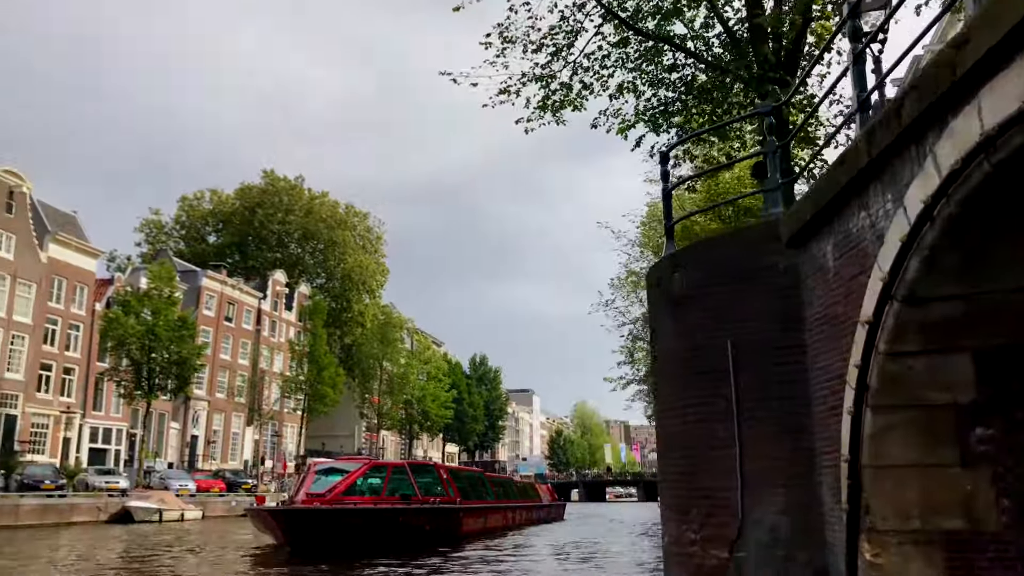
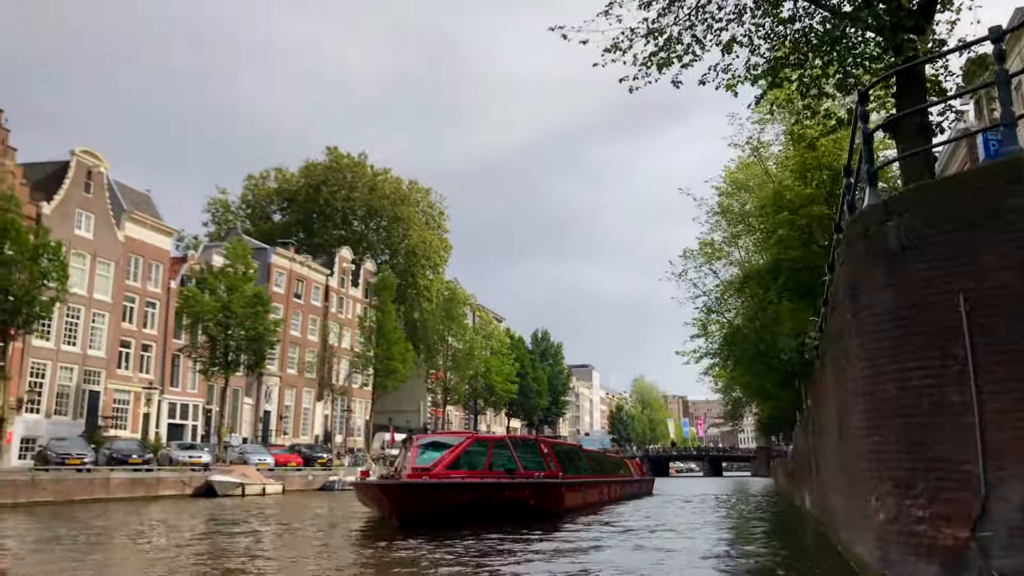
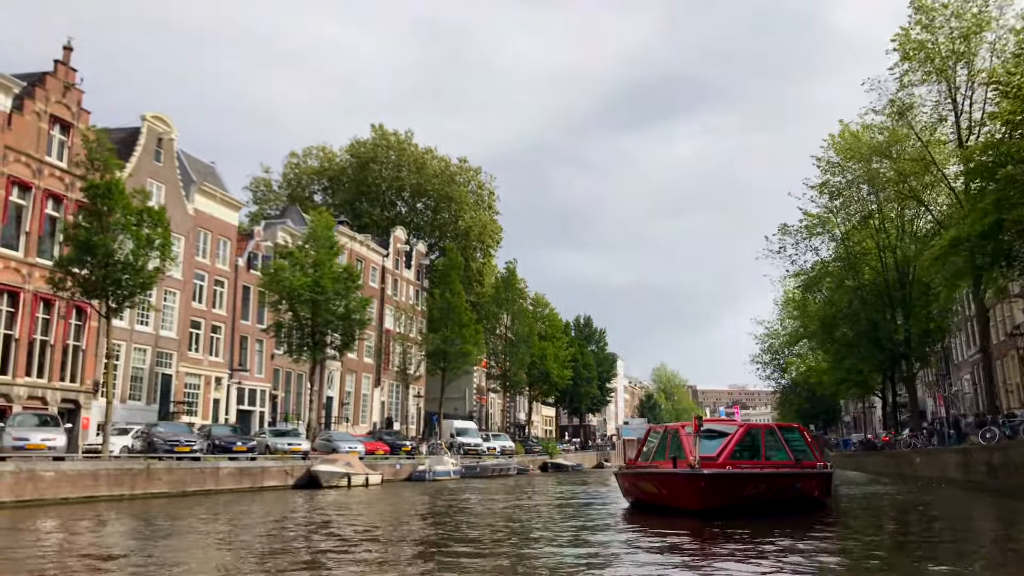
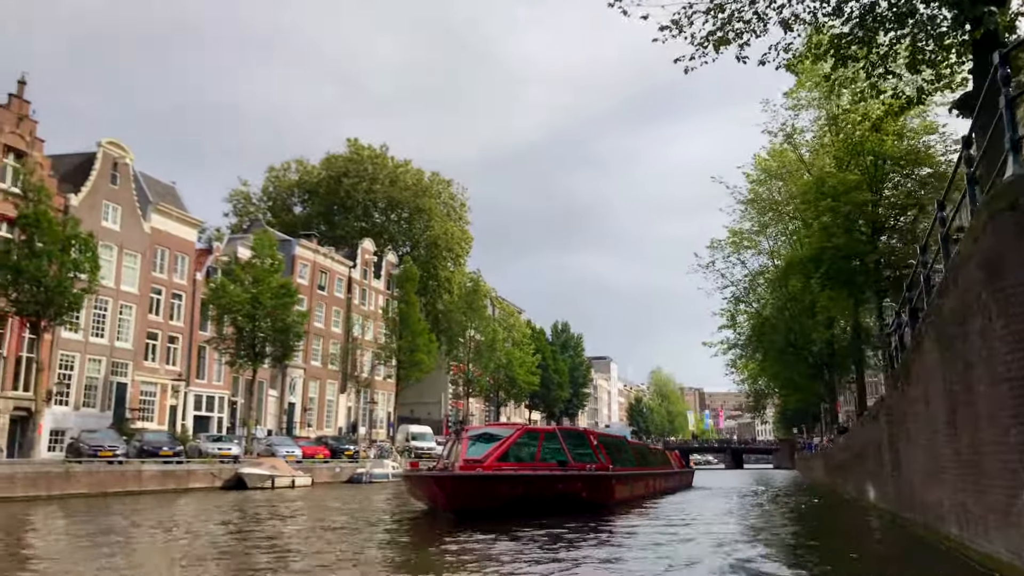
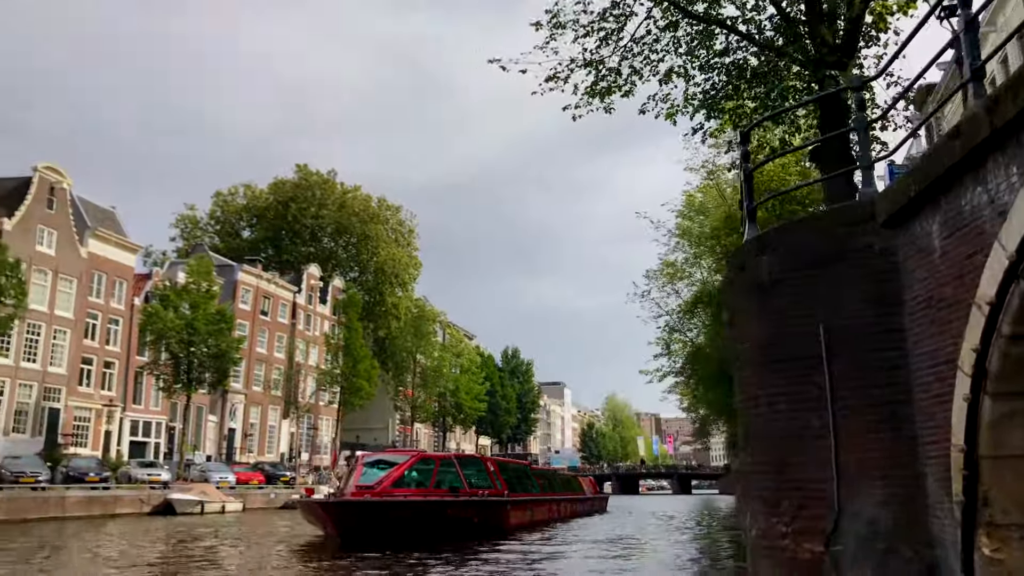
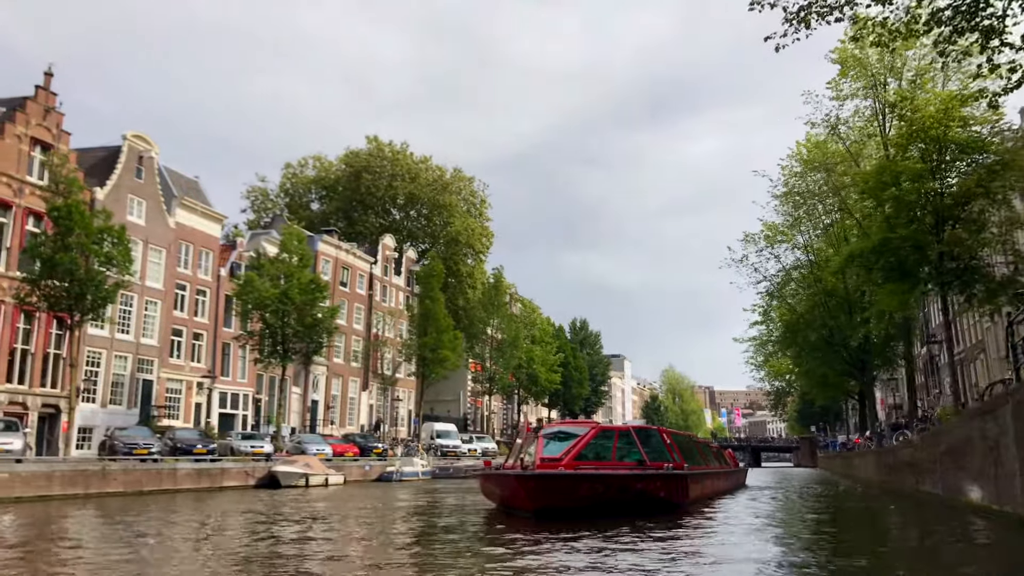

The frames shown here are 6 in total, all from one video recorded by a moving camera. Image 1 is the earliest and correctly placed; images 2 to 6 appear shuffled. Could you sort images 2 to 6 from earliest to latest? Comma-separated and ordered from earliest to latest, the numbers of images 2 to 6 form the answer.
5, 2, 4, 6, 3
